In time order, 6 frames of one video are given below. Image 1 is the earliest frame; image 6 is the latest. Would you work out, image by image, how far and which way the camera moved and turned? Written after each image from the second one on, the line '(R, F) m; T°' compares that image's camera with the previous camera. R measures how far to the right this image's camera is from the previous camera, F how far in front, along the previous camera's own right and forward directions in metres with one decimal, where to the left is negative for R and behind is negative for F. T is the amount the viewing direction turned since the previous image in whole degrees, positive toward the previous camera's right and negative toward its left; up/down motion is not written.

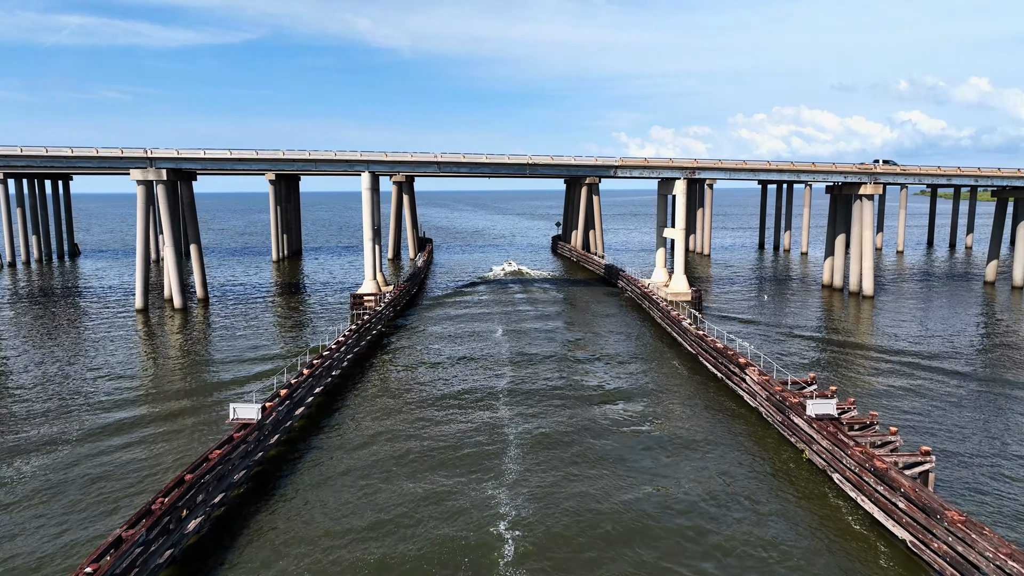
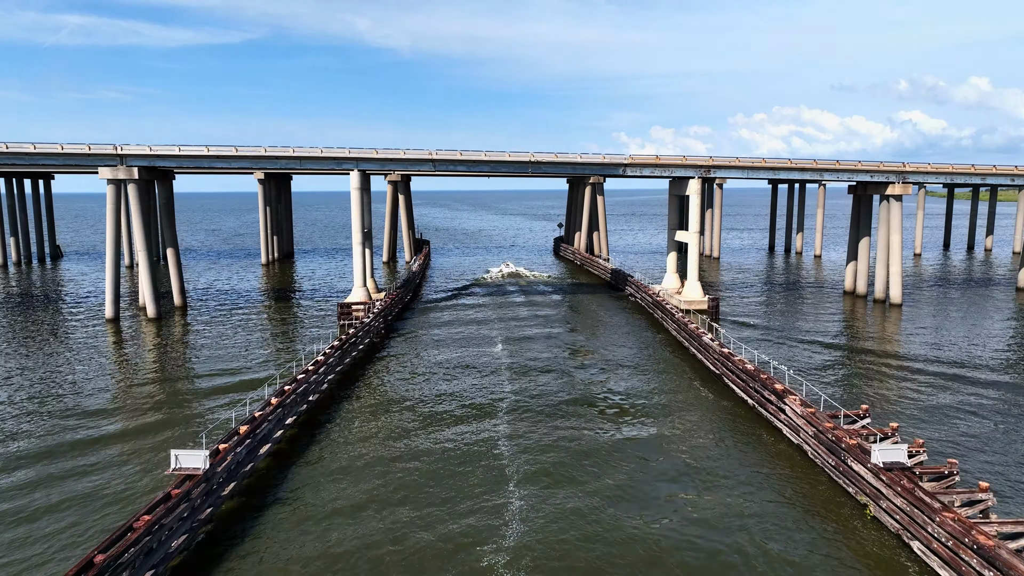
(0.0, +3.1) m; 0°
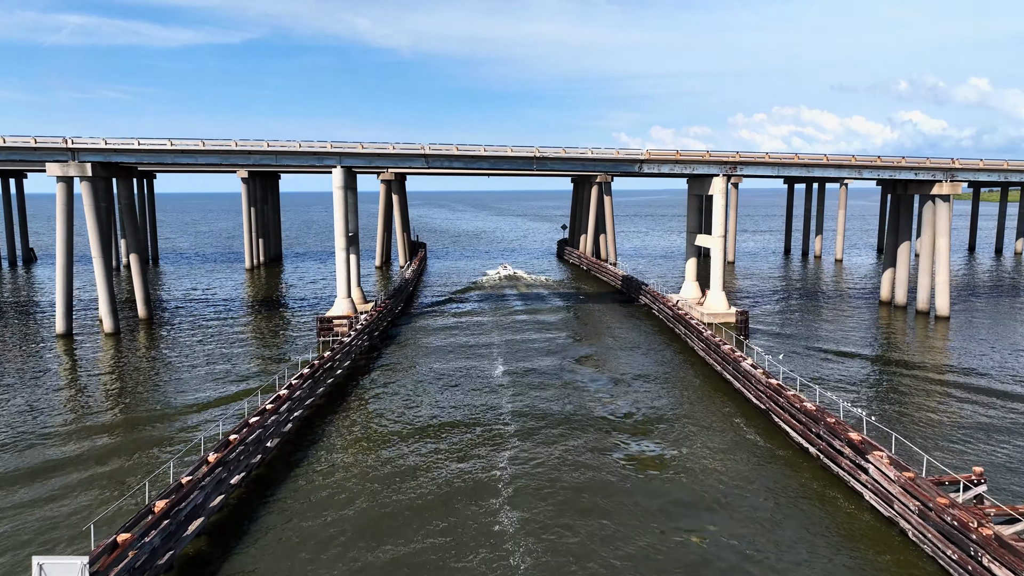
(-0.1, +4.3) m; 0°
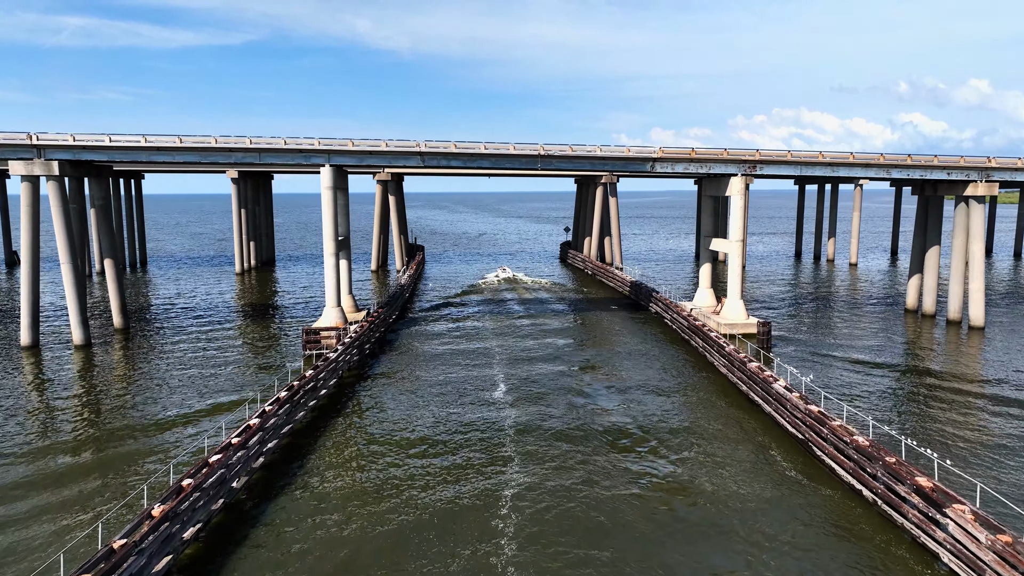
(-0.1, +2.5) m; 0°
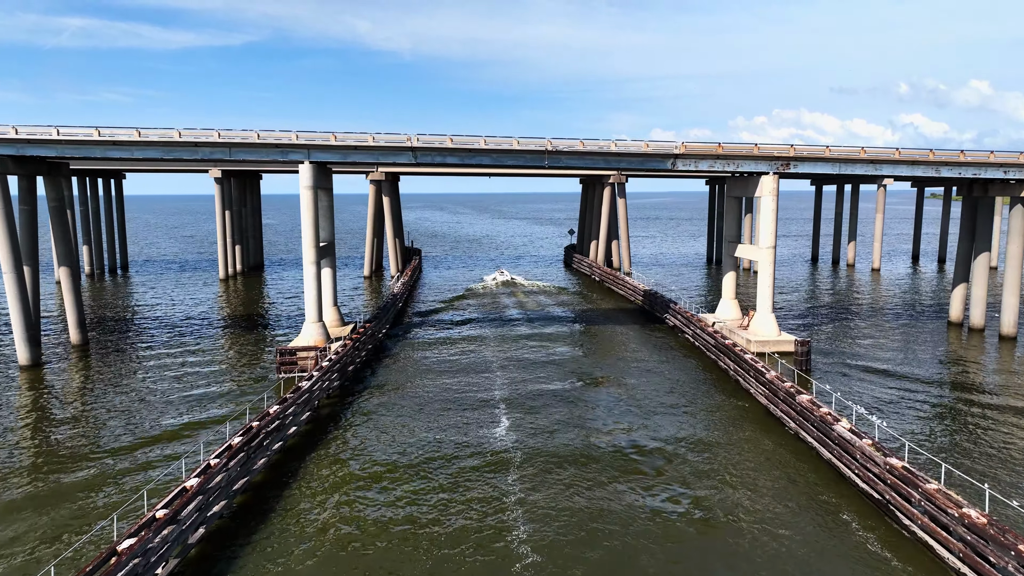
(-0.1, +3.7) m; 0°
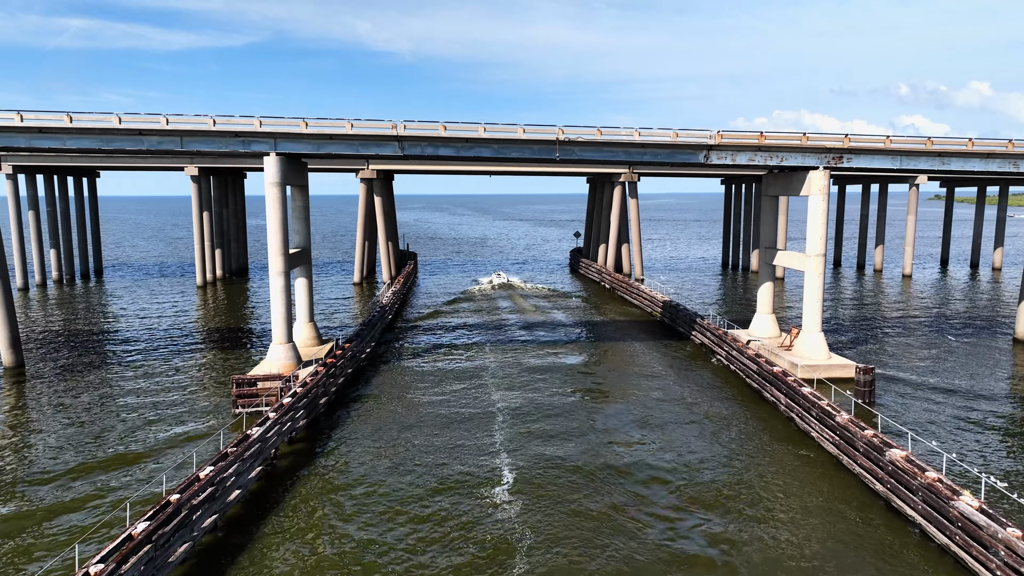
(-0.1, +4.4) m; 0°
